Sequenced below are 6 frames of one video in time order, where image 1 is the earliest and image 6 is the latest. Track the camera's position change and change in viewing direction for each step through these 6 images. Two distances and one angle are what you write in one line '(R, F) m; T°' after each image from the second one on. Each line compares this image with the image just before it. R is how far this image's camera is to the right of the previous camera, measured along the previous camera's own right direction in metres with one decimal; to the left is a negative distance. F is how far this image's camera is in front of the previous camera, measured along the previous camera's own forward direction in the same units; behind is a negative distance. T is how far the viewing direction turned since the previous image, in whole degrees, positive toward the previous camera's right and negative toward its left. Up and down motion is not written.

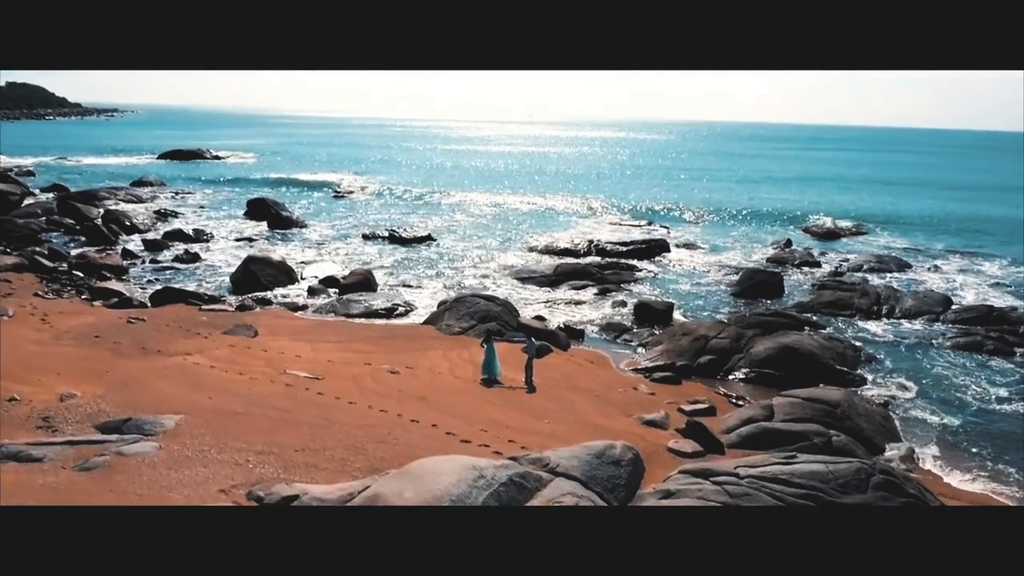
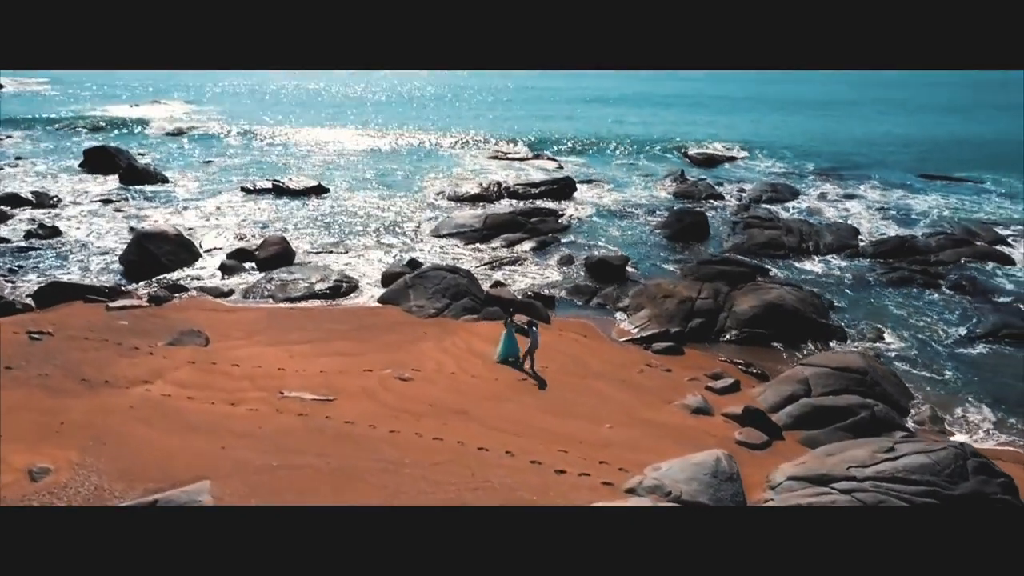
(-2.9, +1.6) m; +13°
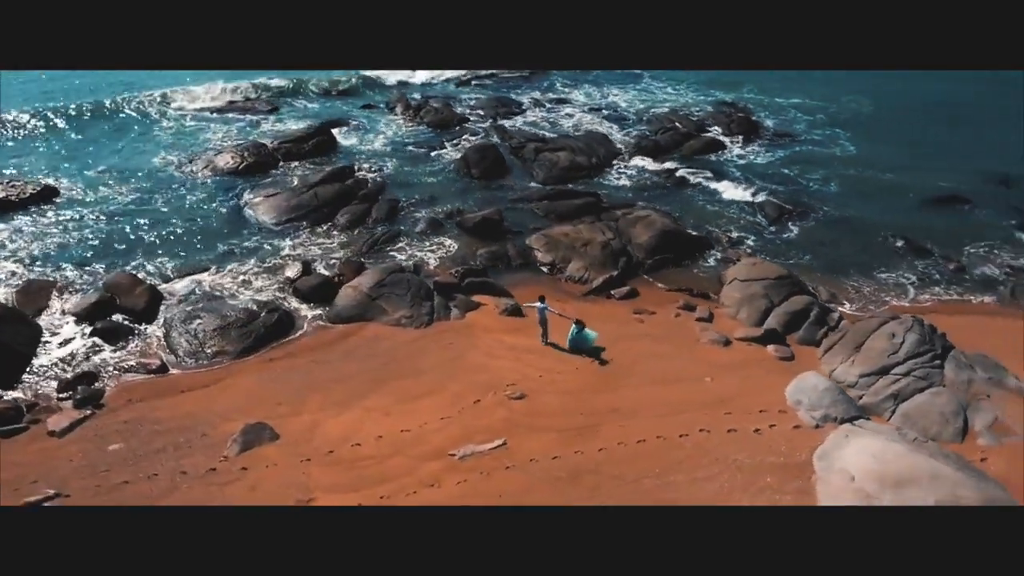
(-7.2, +1.6) m; +31°
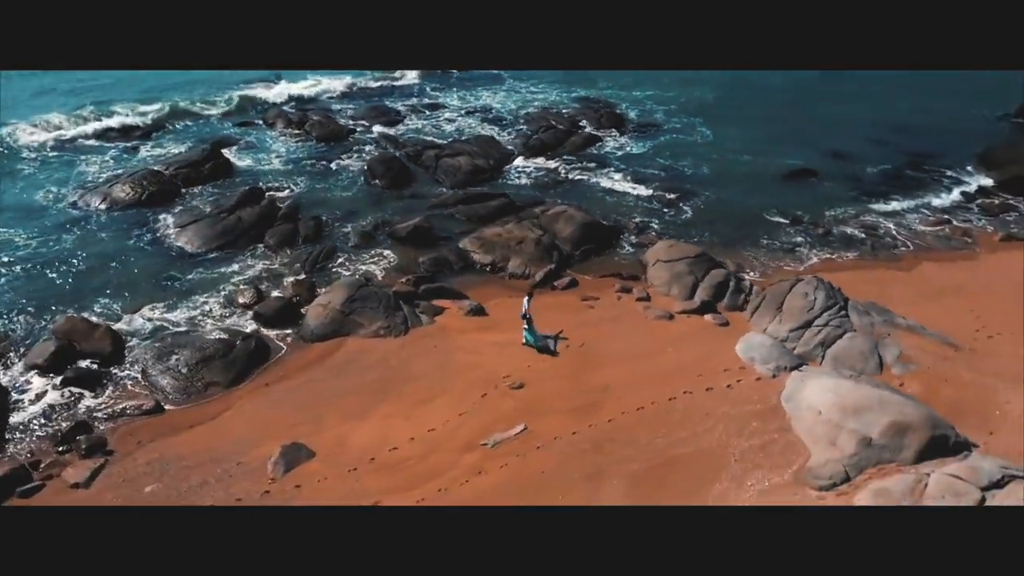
(-2.6, -1.0) m; +12°
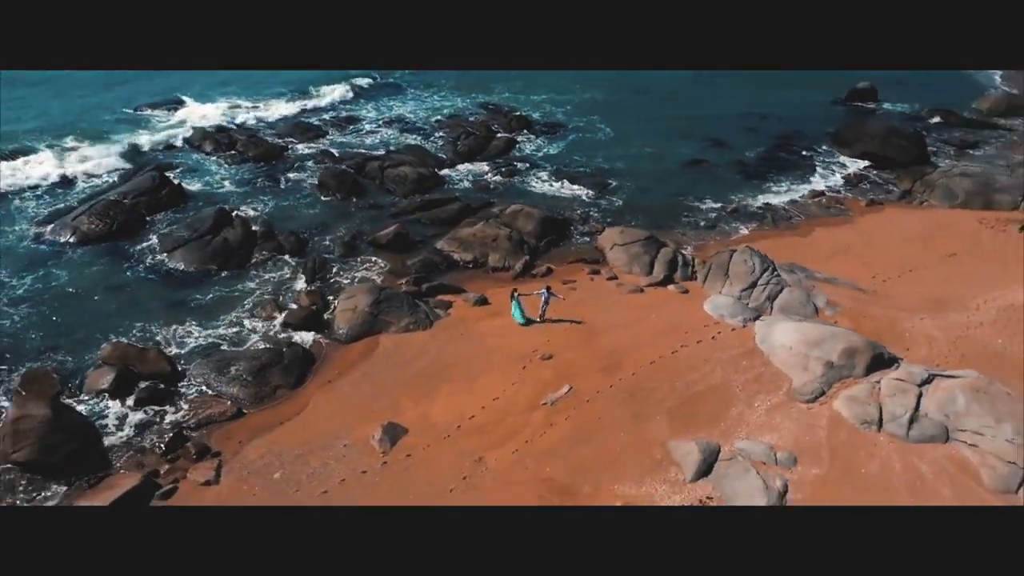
(-3.5, -2.2) m; +11°
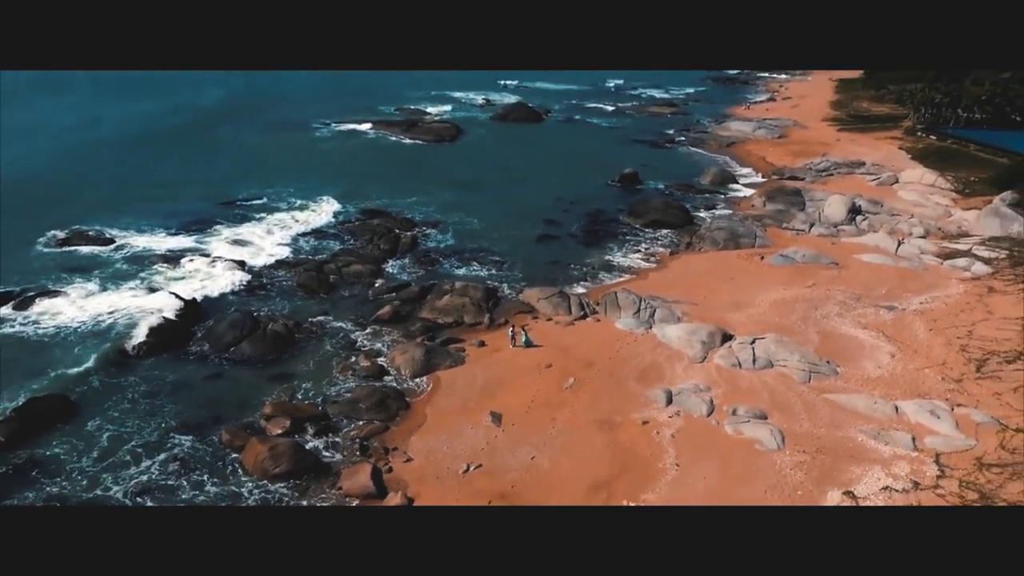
(-8.4, -8.6) m; +19°
